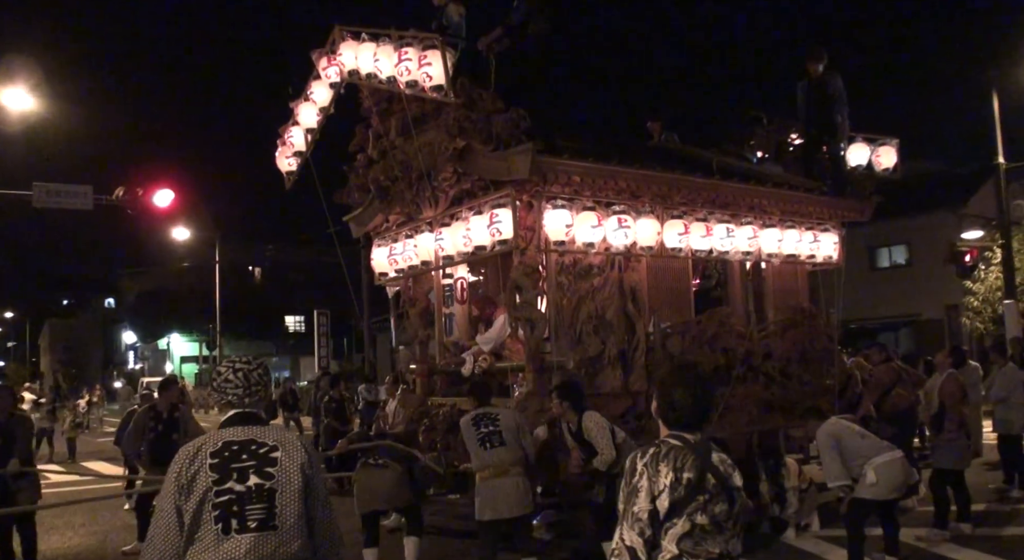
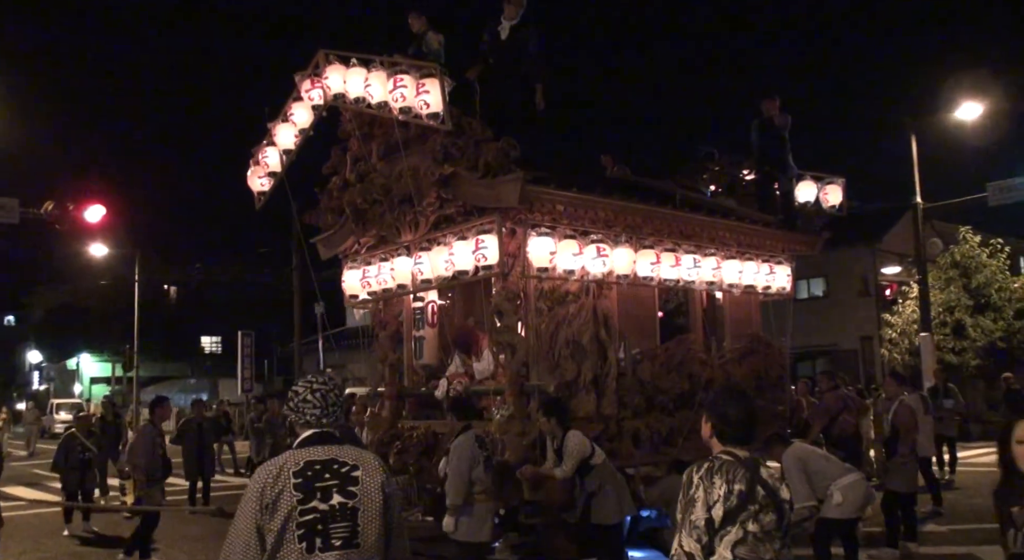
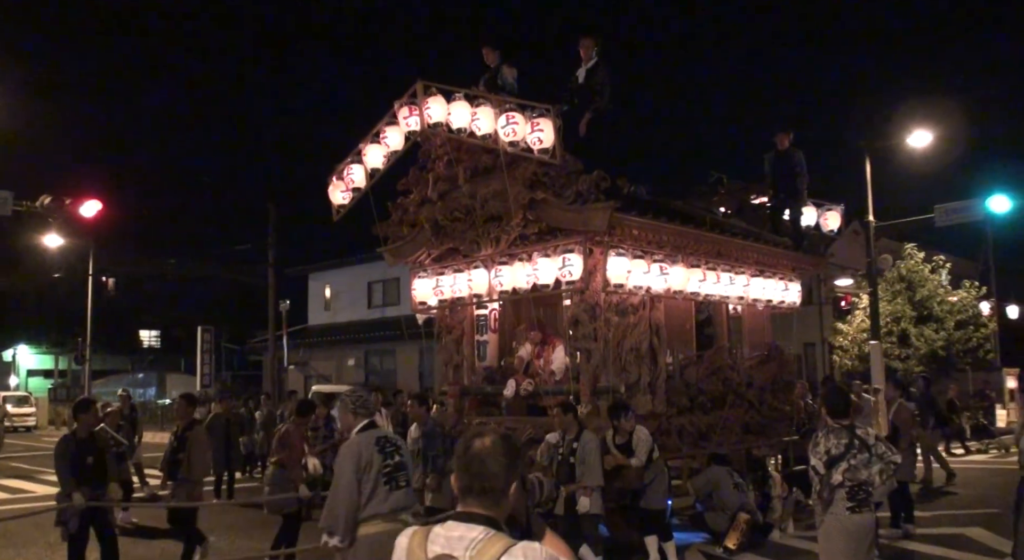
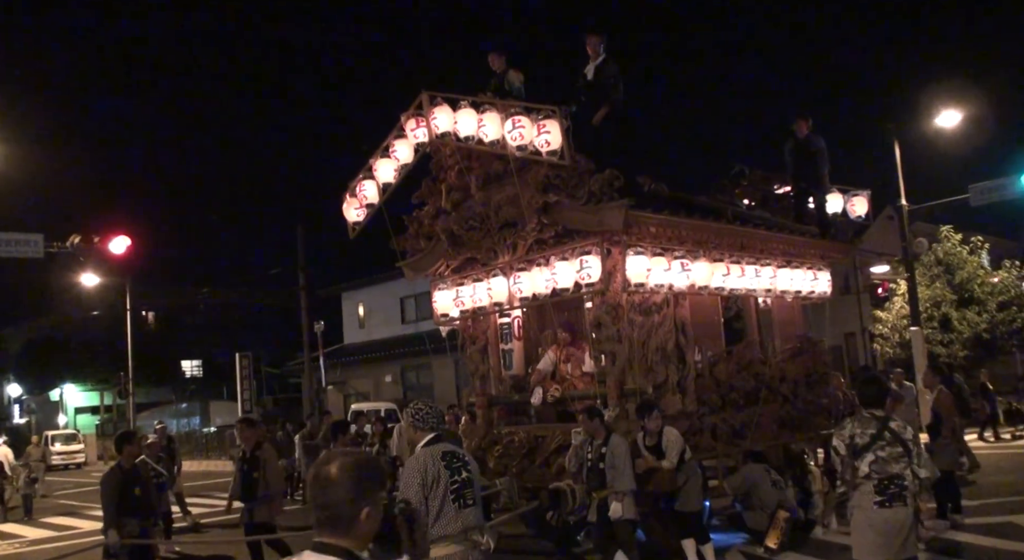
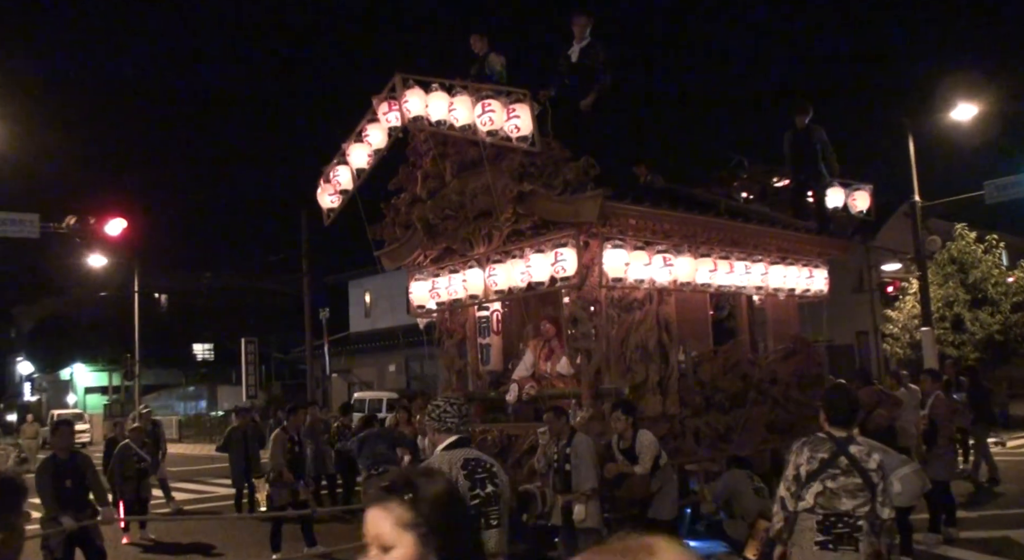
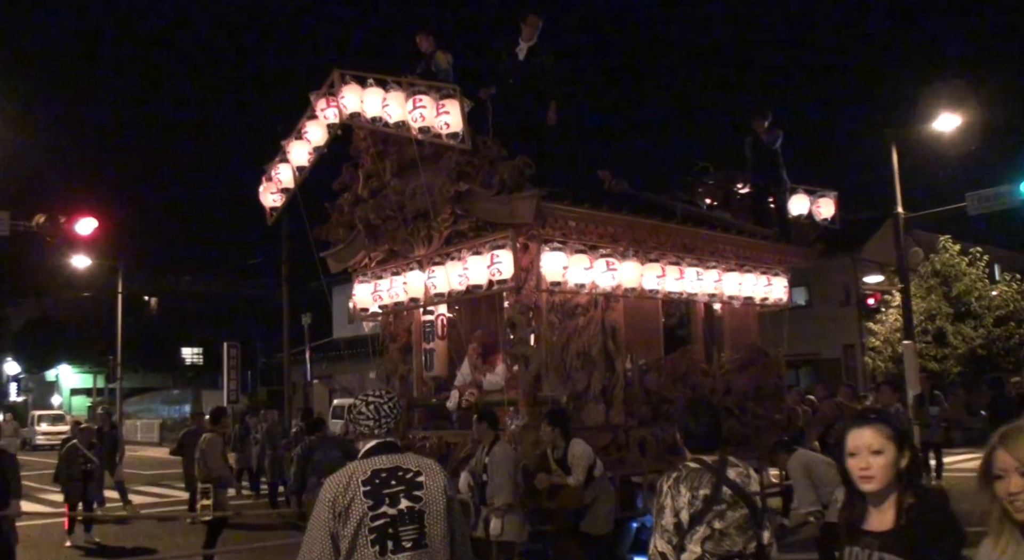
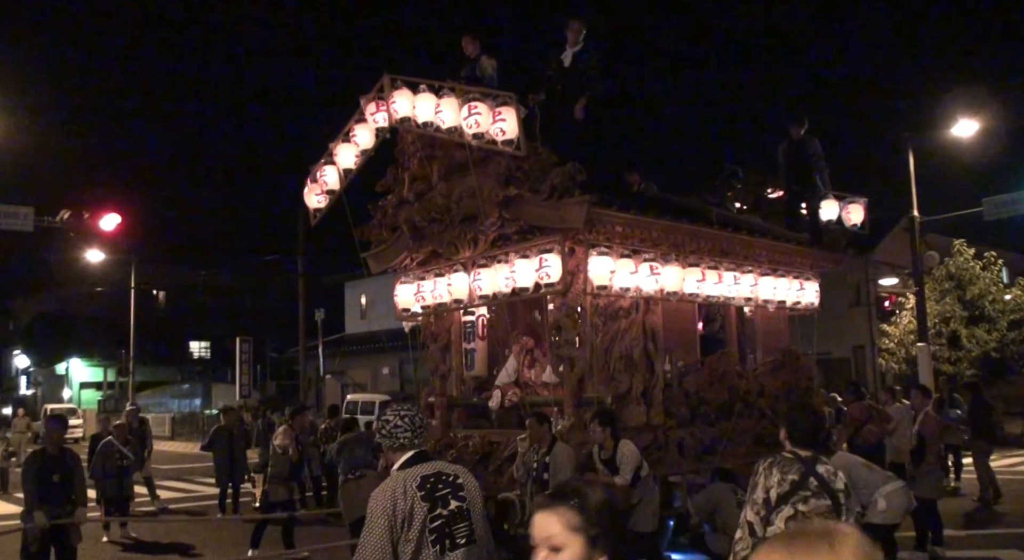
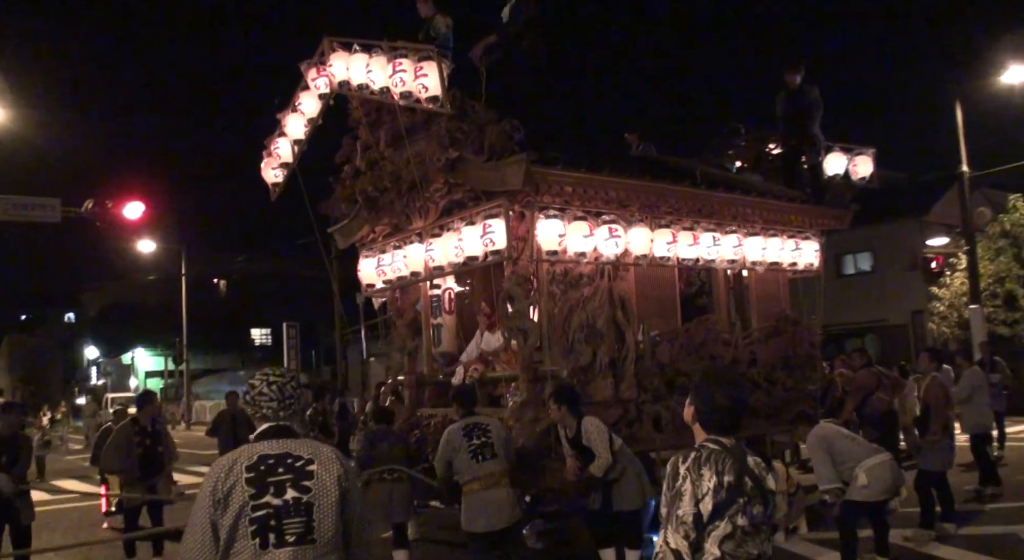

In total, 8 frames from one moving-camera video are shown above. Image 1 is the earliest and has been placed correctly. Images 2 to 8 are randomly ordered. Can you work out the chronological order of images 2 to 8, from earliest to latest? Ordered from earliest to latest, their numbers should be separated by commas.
8, 2, 6, 7, 5, 4, 3
